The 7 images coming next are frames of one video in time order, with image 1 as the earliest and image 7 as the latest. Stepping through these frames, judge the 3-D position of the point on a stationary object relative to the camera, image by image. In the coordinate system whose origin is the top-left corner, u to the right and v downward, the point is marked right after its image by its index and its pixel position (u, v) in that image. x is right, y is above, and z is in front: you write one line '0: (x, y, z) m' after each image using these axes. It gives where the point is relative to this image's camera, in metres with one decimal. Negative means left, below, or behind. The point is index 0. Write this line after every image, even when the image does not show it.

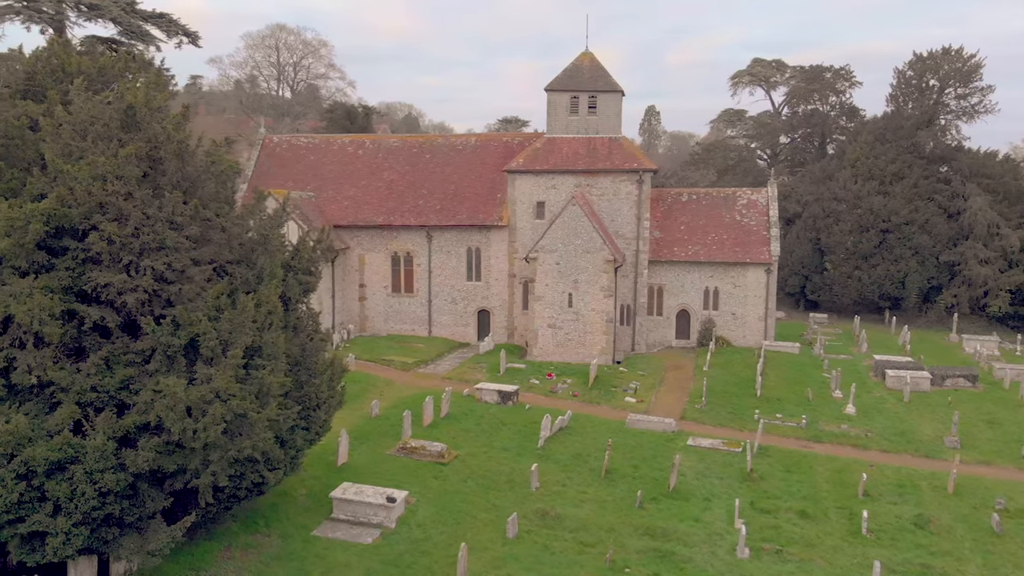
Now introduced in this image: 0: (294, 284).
0: (-4.7, +0.1, +15.6) m
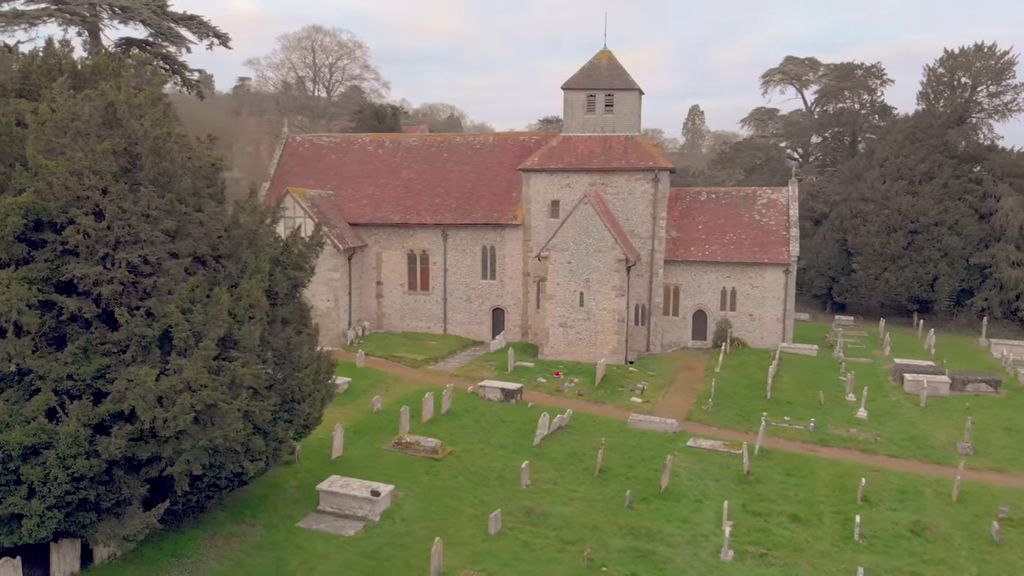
0: (-5.1, +0.2, +15.9) m
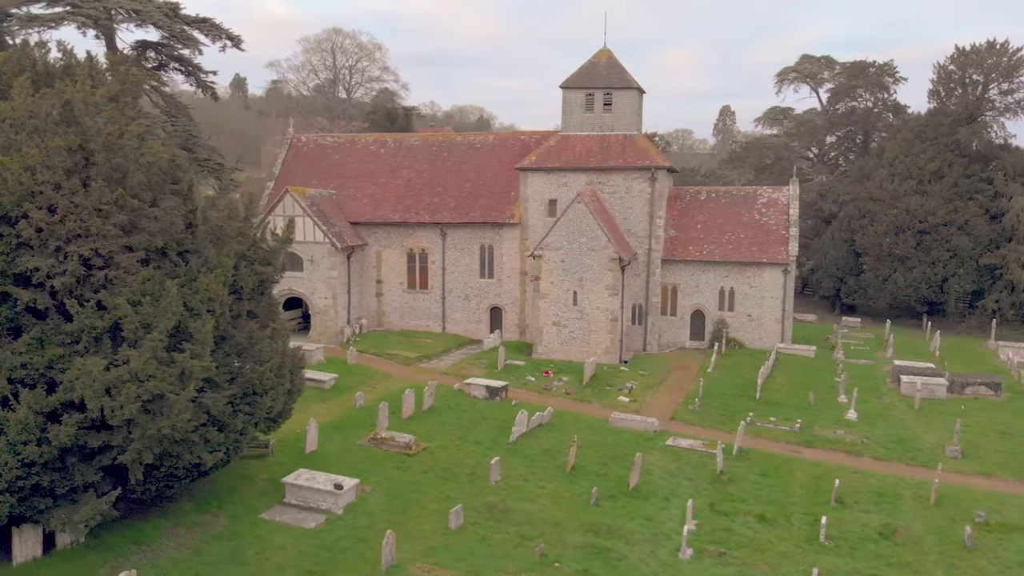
0: (-5.9, +0.3, +16.1) m
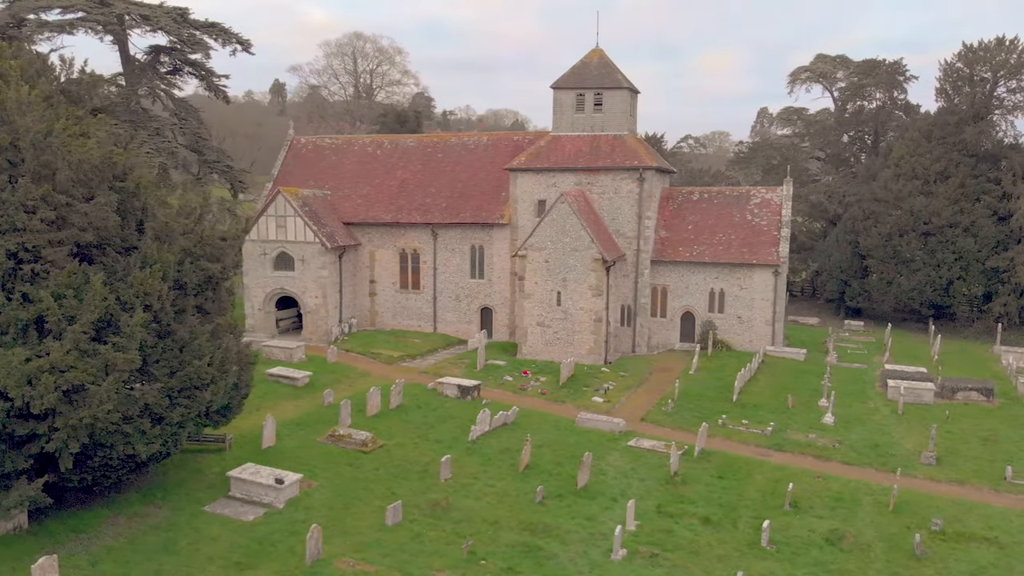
0: (-7.2, +0.4, +16.4) m
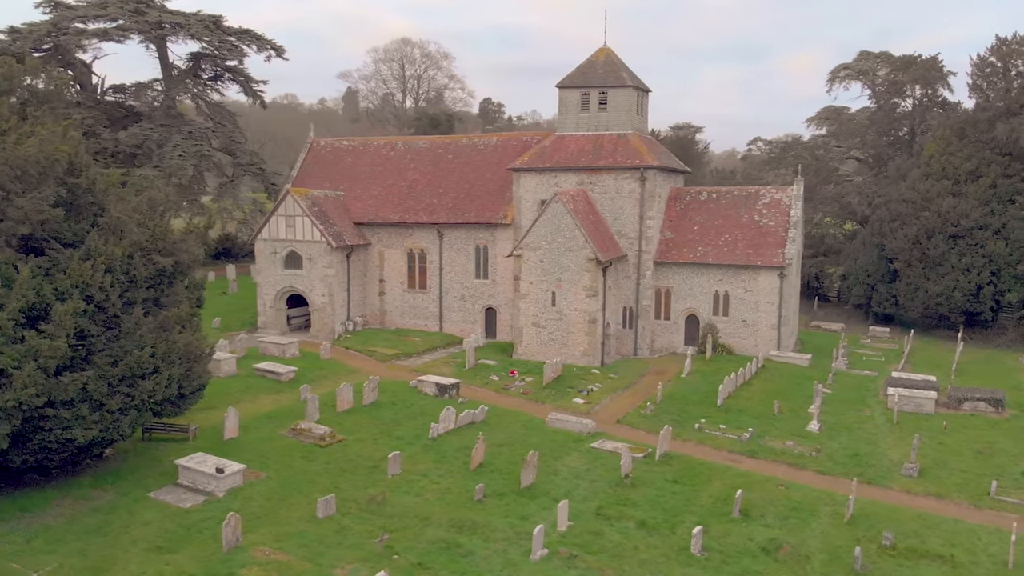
0: (-8.7, +0.6, +16.9) m
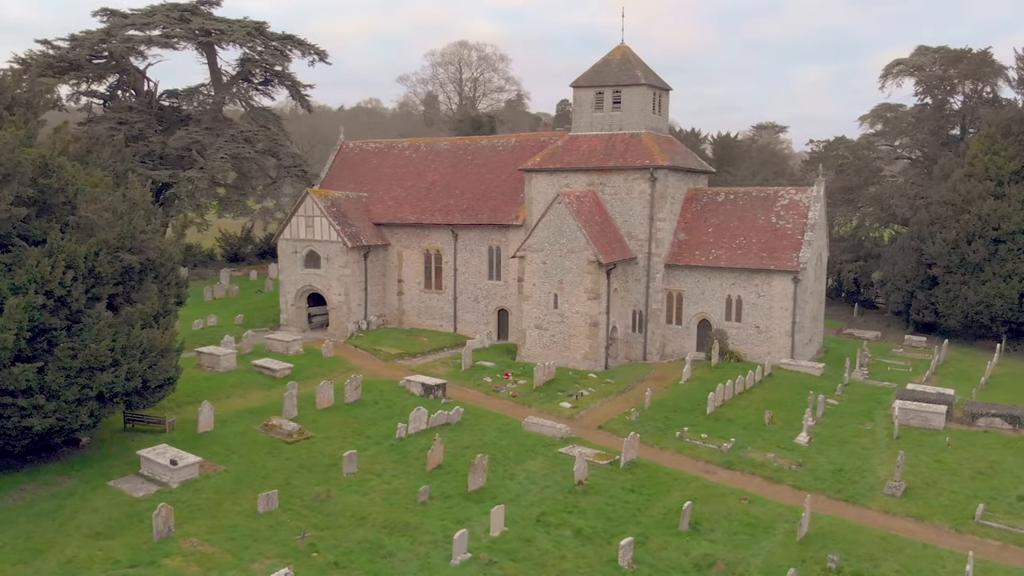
0: (-9.9, +0.7, +17.7) m
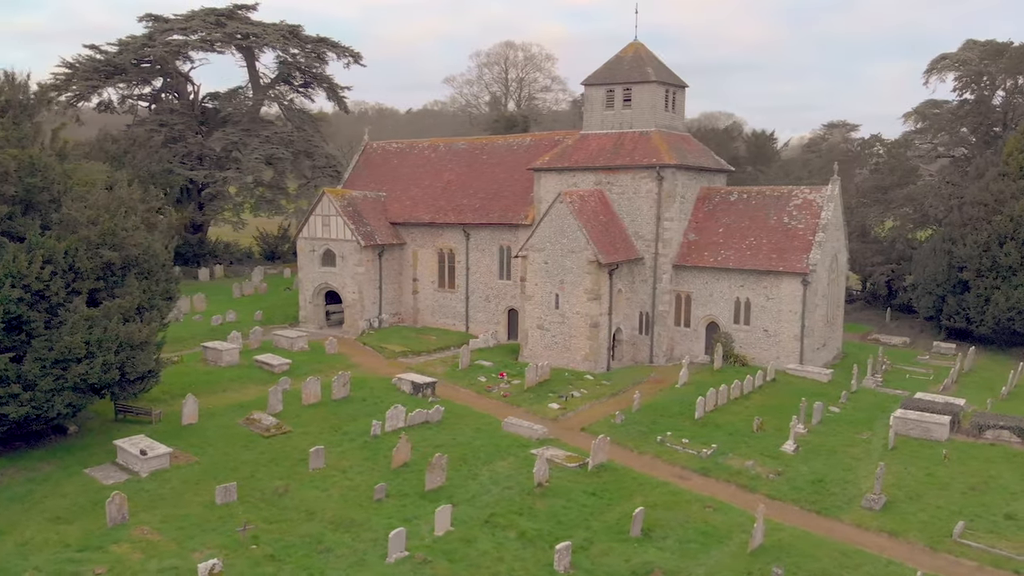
0: (-10.8, +0.8, +18.4) m
